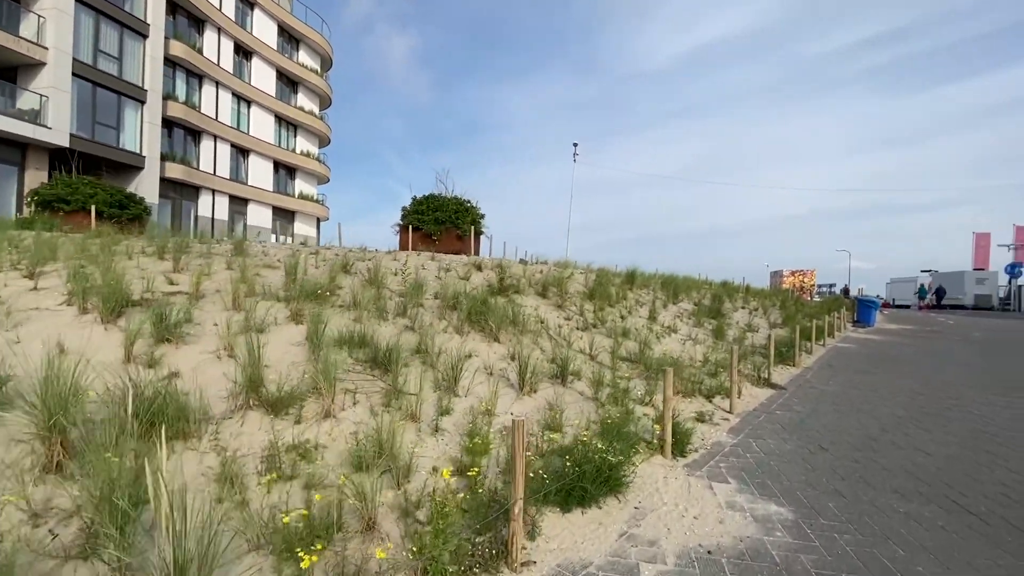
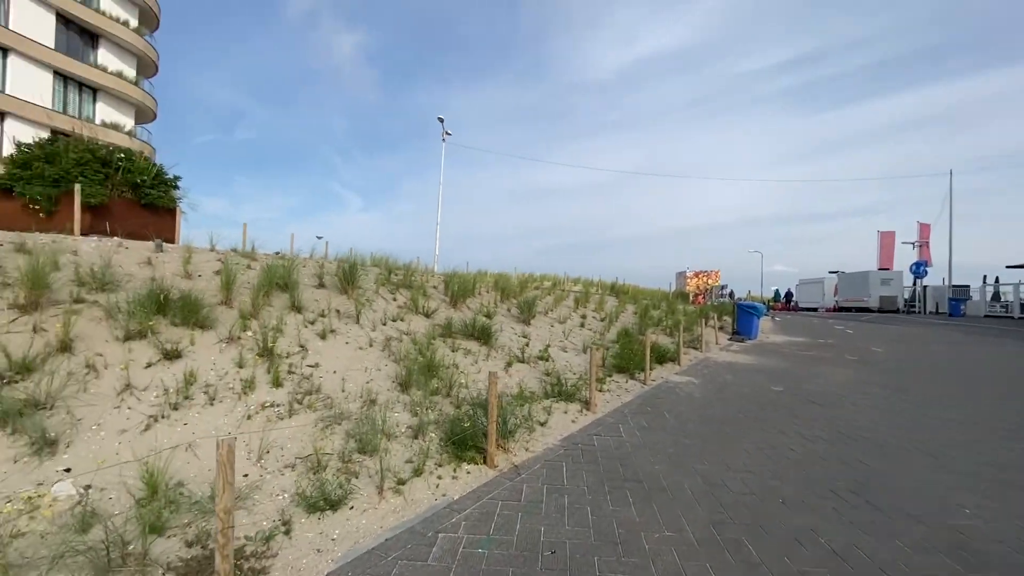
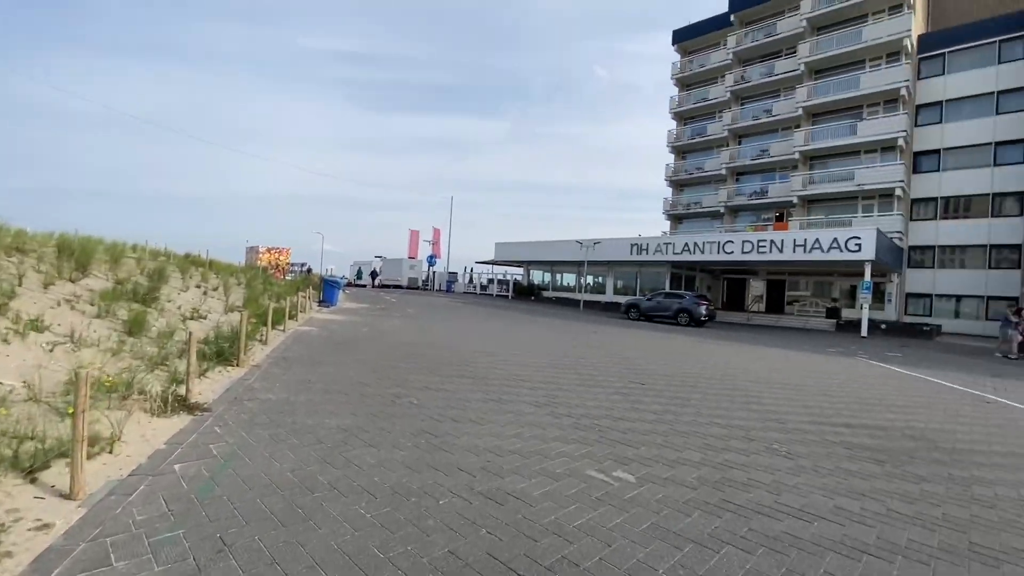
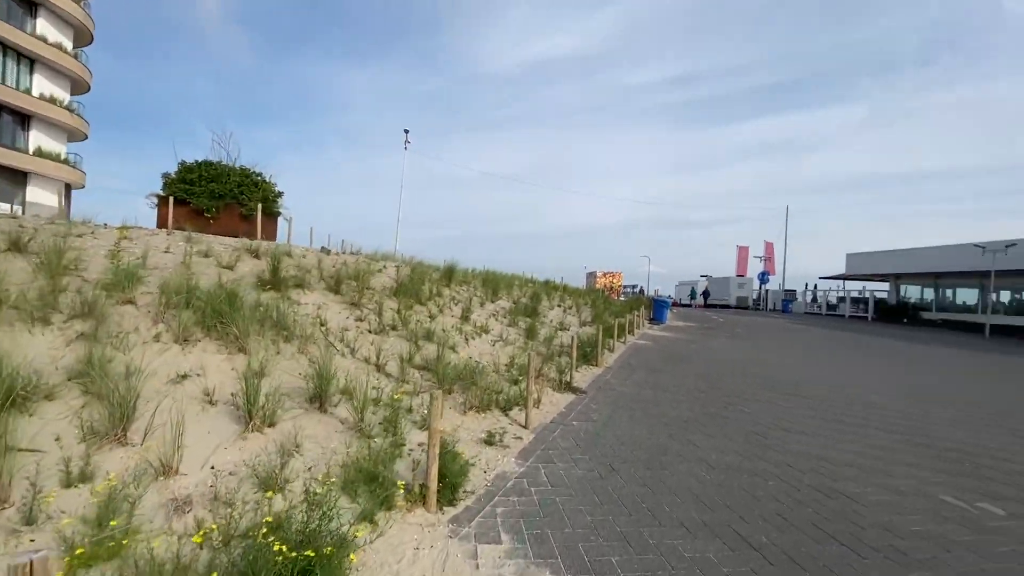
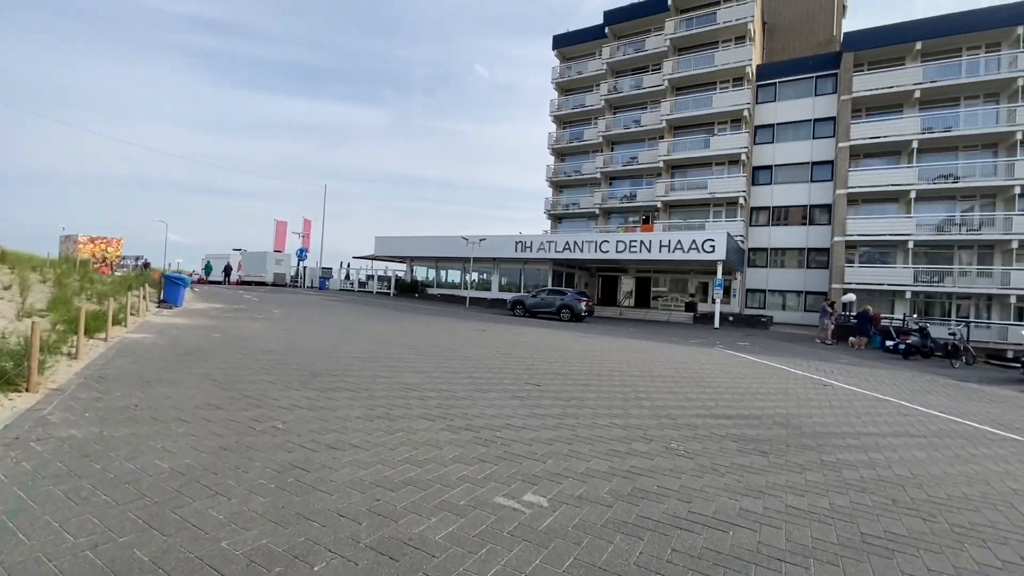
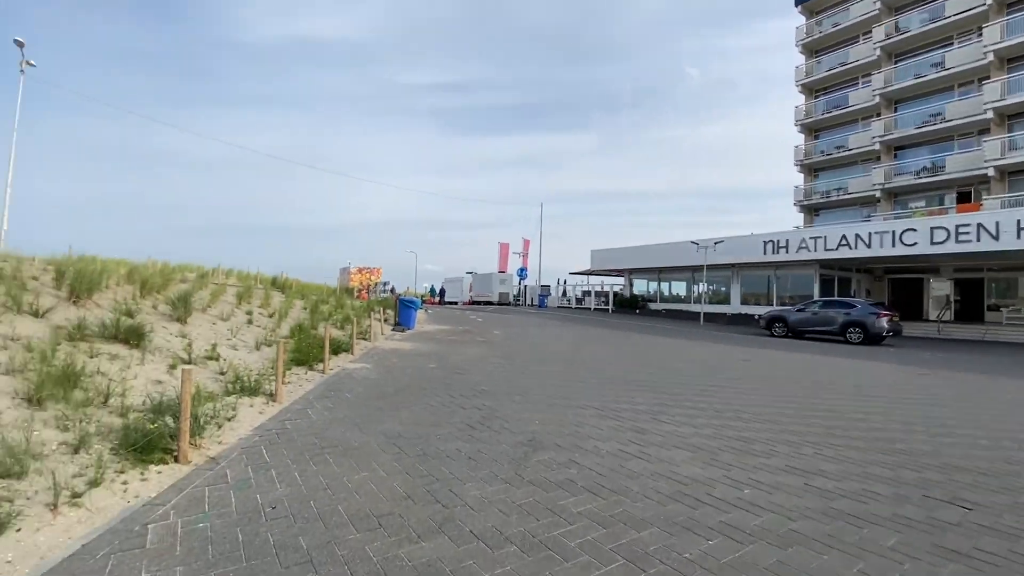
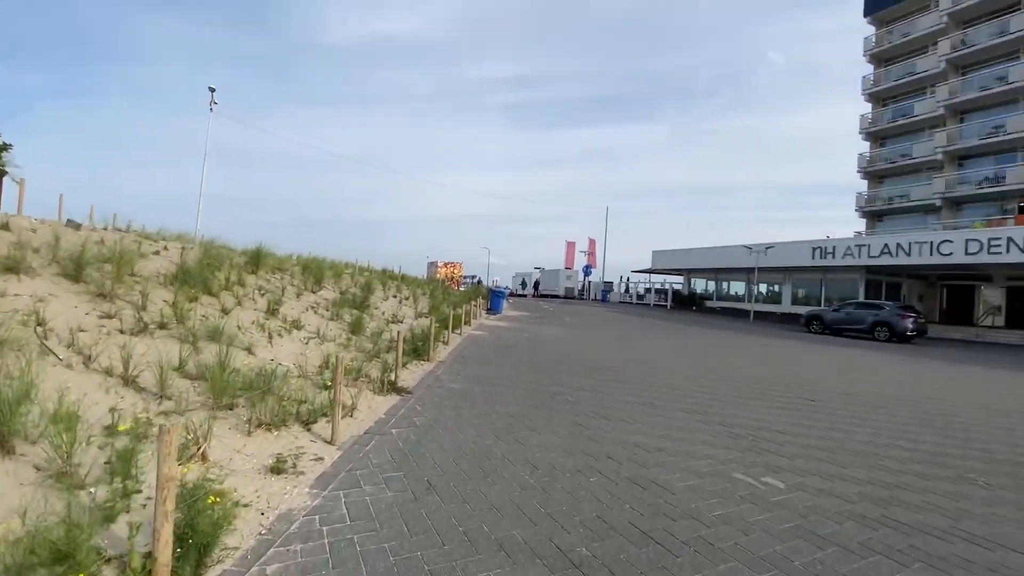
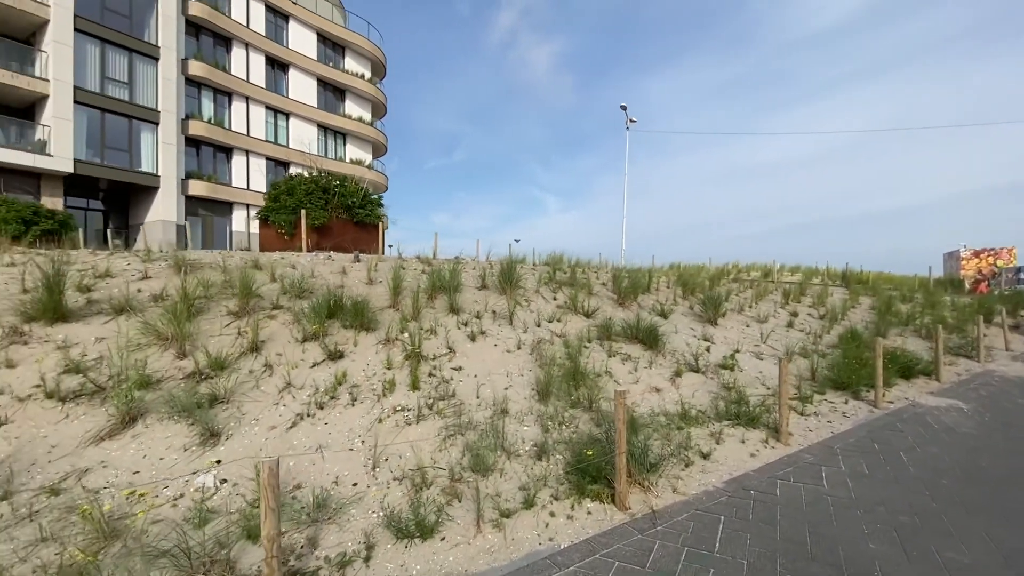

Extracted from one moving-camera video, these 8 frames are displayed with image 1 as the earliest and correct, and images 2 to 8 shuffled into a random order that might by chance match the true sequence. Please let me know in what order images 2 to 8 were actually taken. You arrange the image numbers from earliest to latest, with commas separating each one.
4, 7, 3, 5, 6, 2, 8
